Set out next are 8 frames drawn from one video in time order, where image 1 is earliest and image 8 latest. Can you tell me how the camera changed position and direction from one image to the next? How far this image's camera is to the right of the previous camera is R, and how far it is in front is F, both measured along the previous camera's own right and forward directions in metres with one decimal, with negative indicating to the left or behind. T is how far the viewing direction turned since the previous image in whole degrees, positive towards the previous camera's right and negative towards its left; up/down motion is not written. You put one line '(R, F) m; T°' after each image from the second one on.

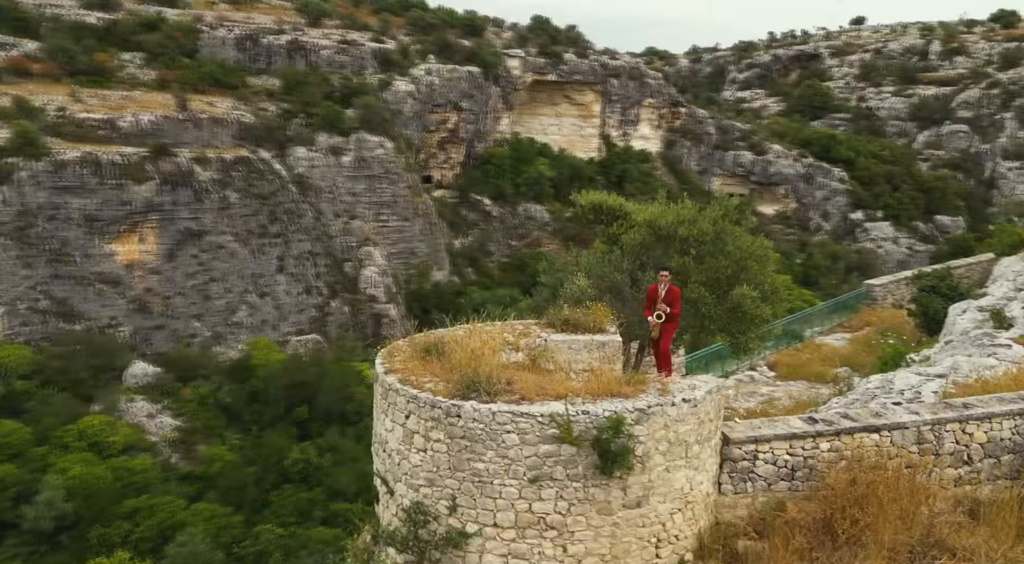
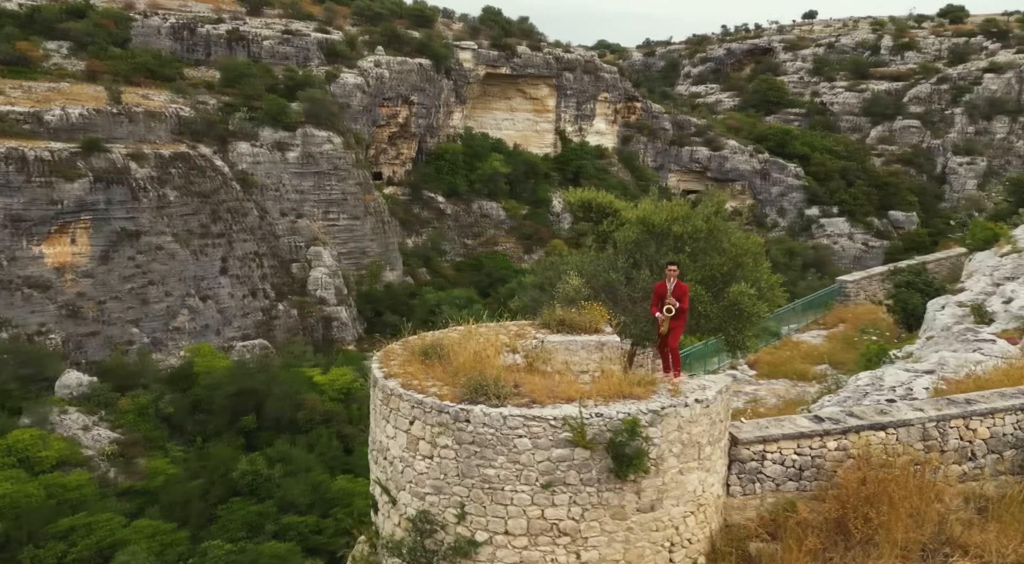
(-0.8, +0.7) m; +5°
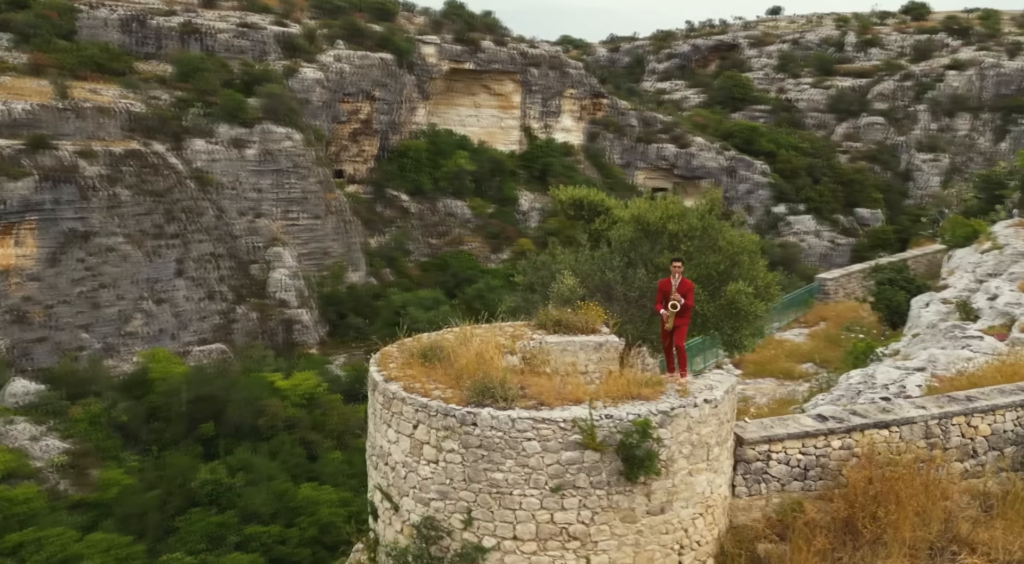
(-0.6, +0.5) m; +3°
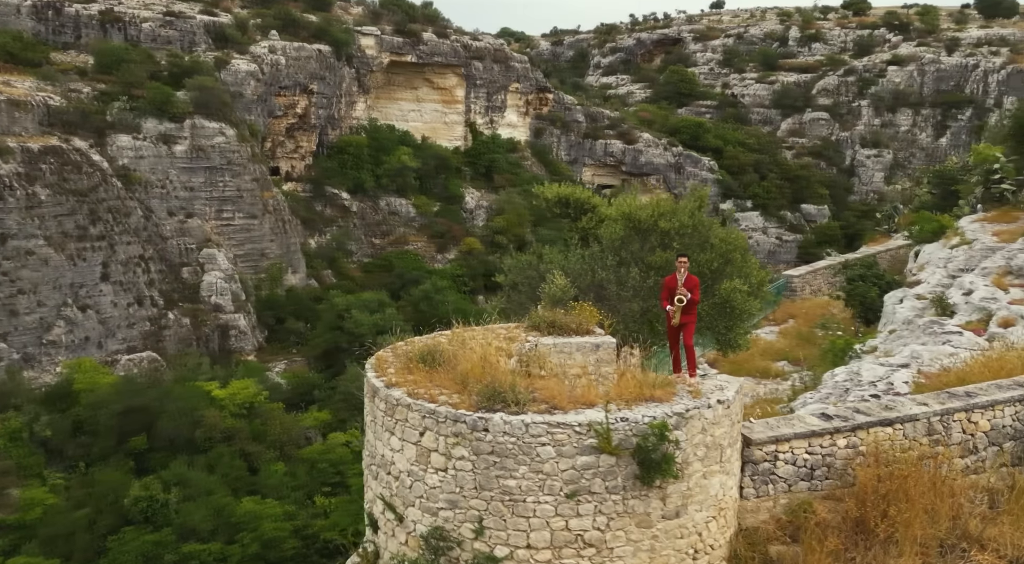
(-0.8, +0.7) m; +5°
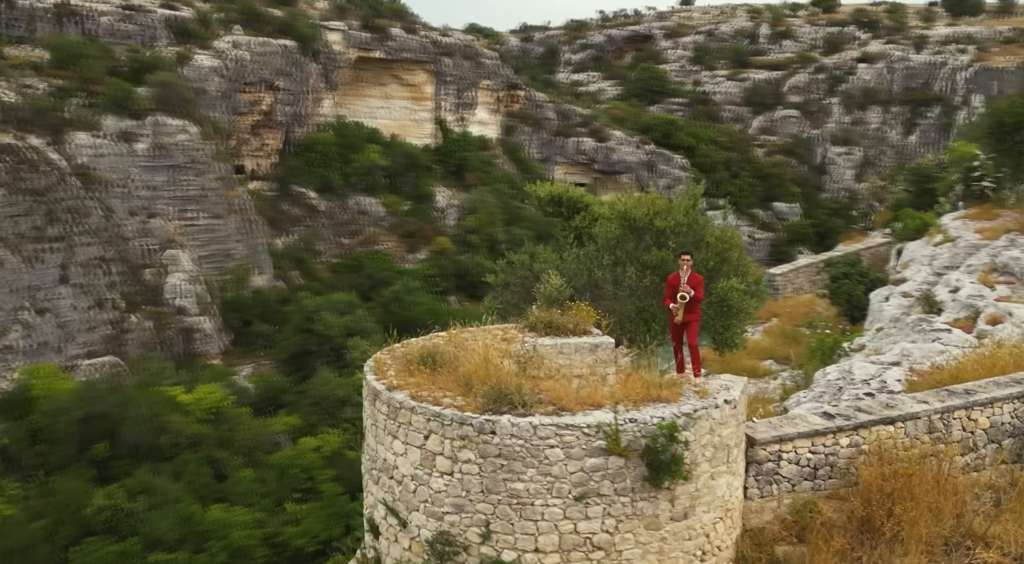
(-0.4, +0.4) m; +3°
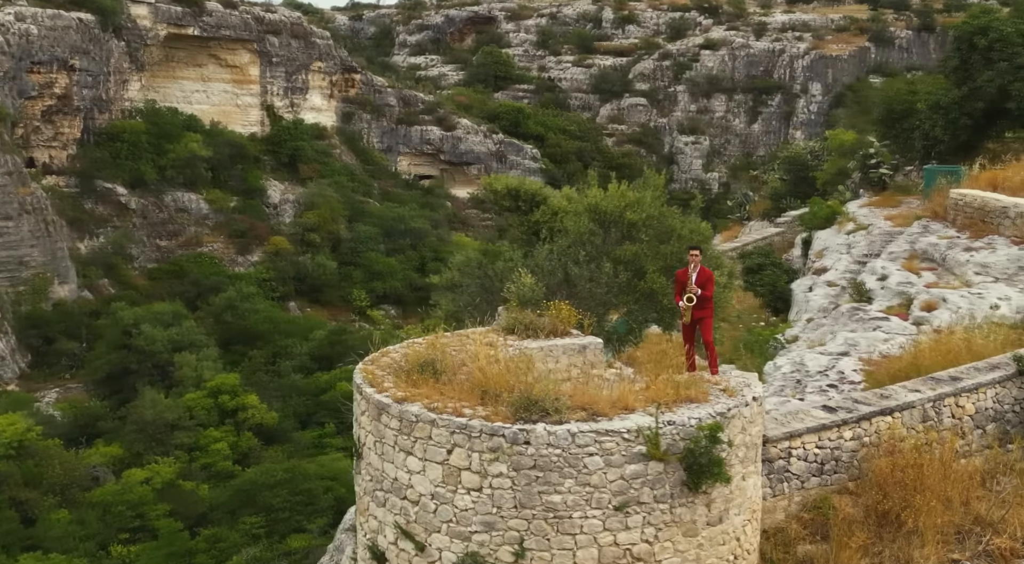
(-1.5, +1.8) m; +13°
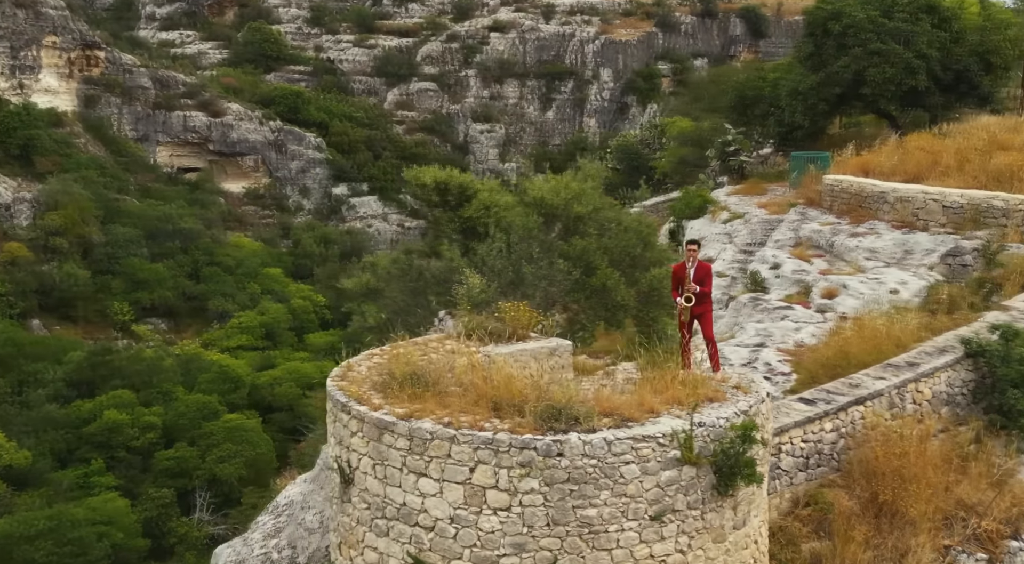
(-1.9, +1.8) m; +17°
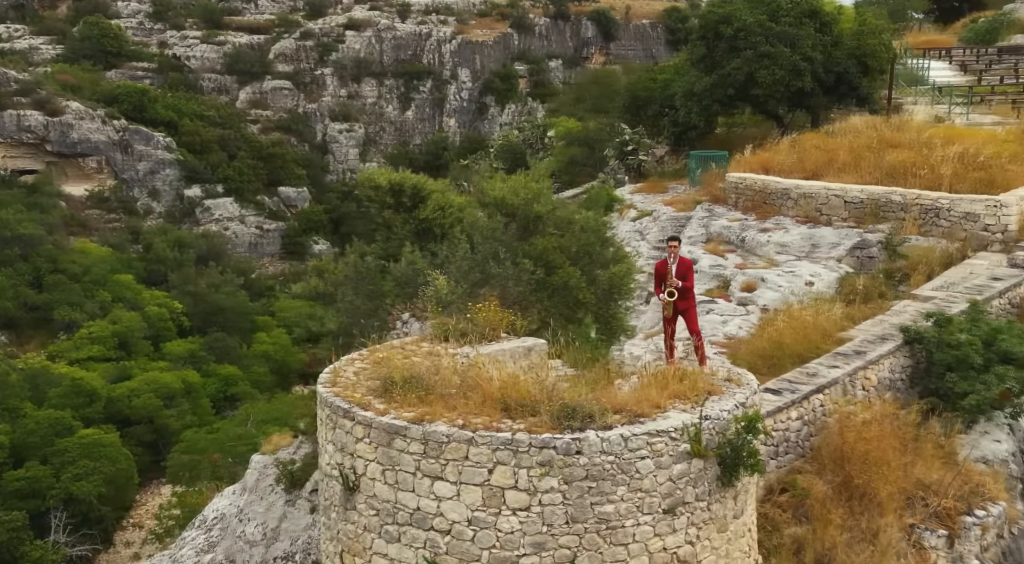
(-1.5, +0.4) m; +12°
